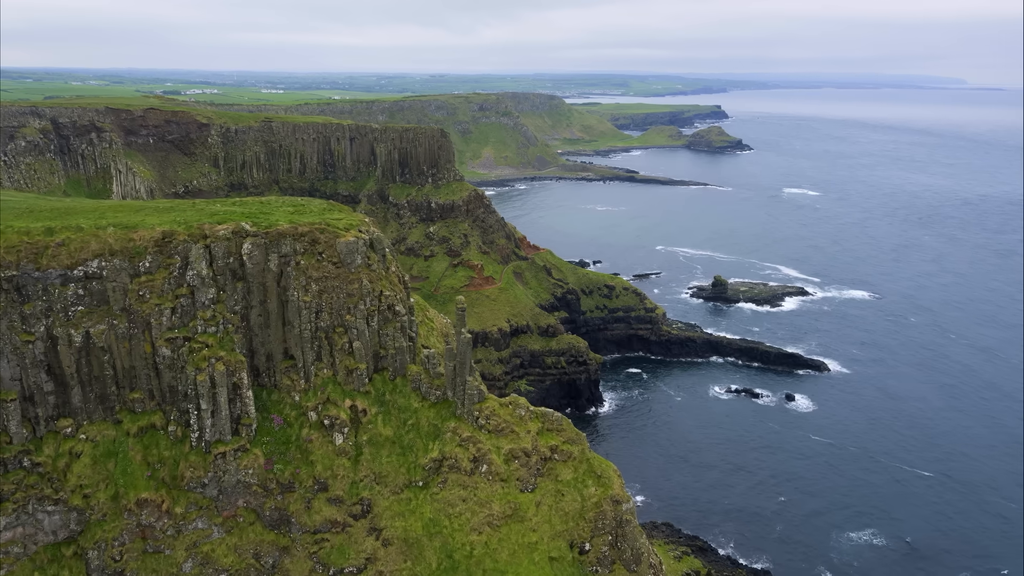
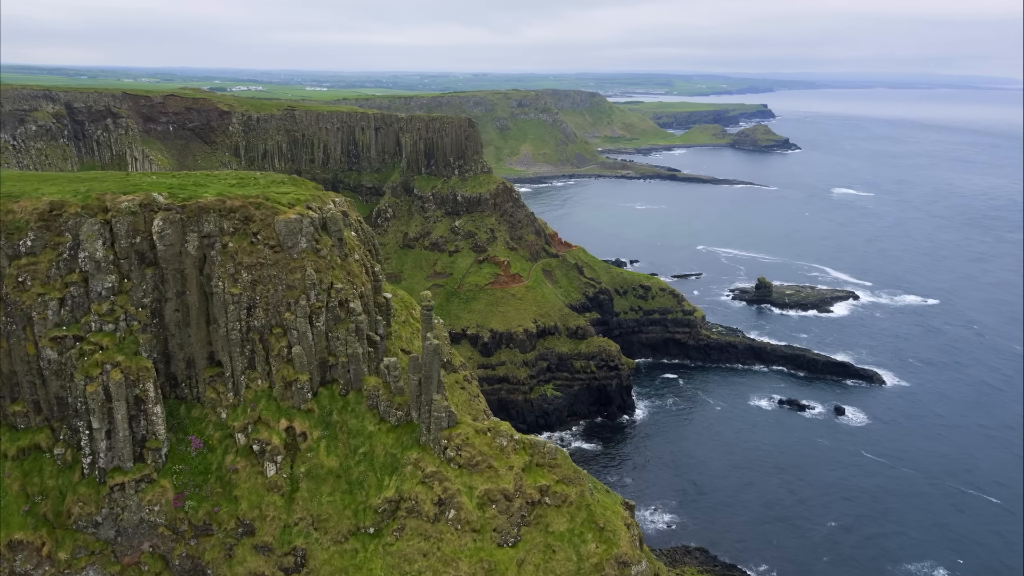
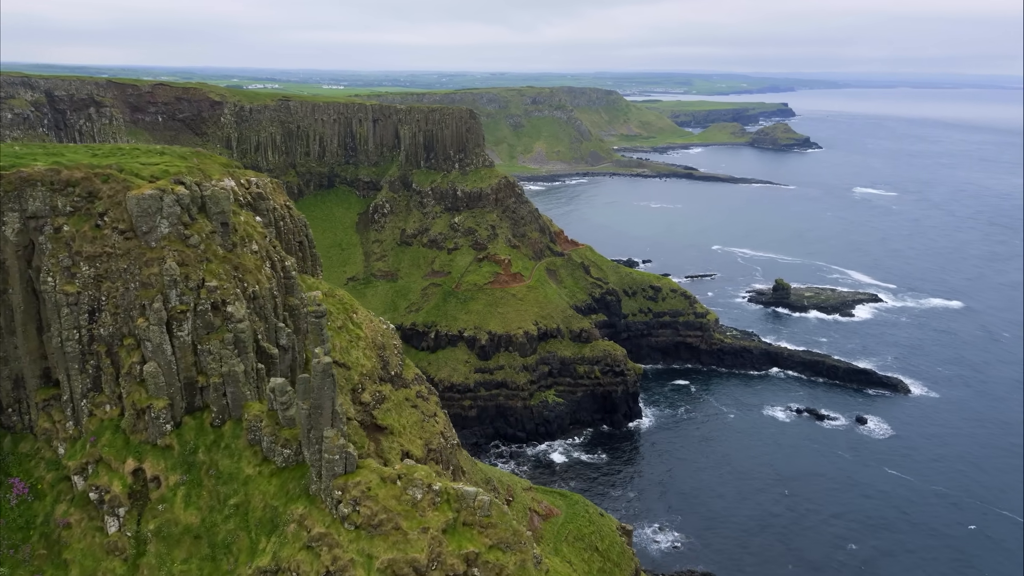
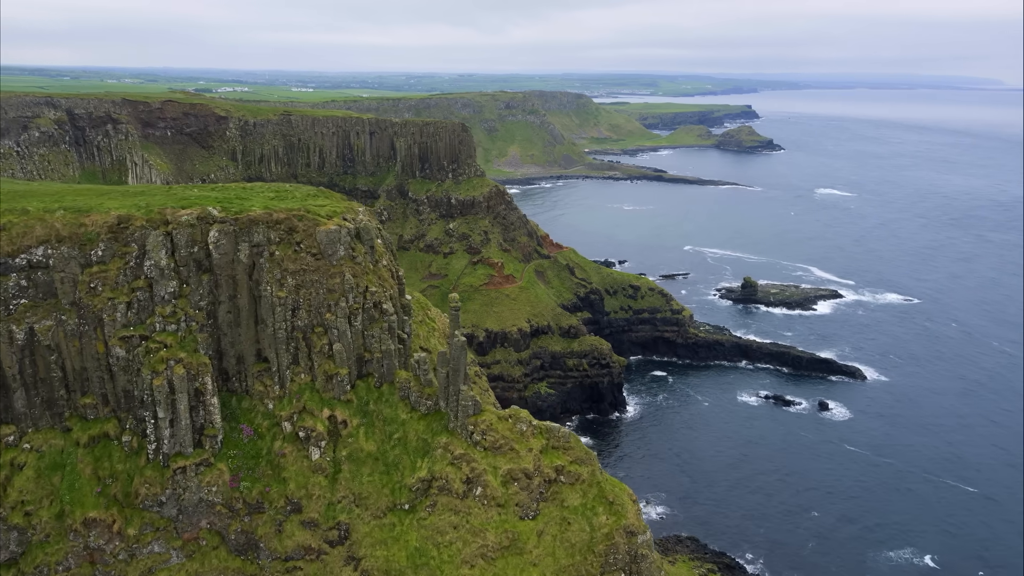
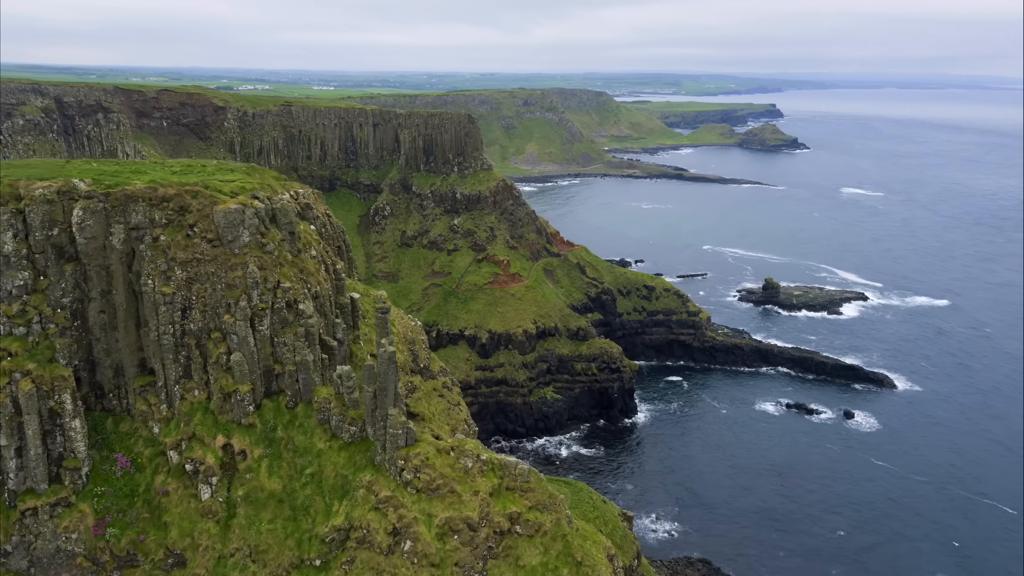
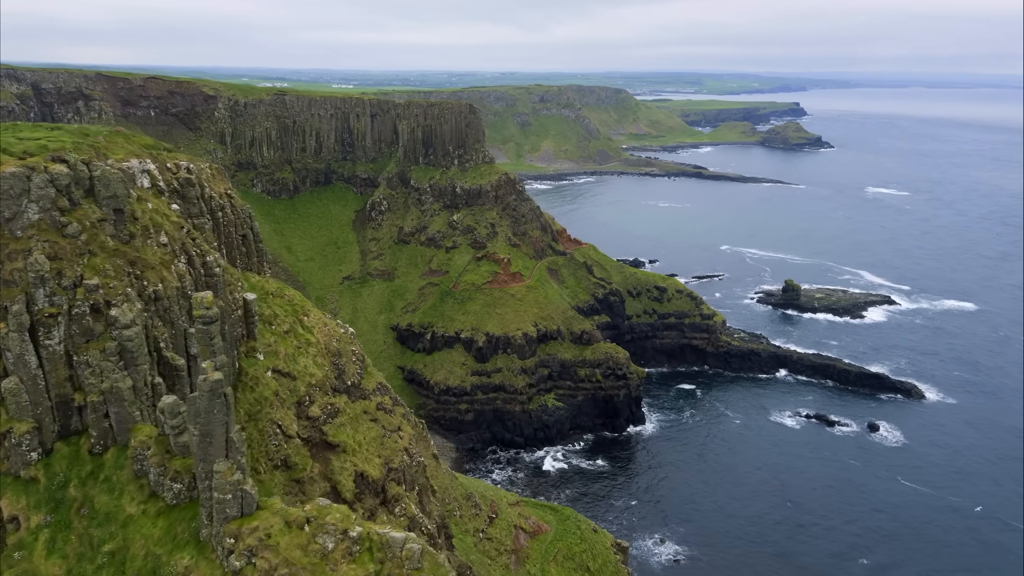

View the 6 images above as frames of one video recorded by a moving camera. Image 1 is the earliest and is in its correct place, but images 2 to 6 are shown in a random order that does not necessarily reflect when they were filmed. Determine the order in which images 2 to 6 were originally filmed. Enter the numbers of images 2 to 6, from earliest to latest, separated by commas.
4, 2, 5, 3, 6
